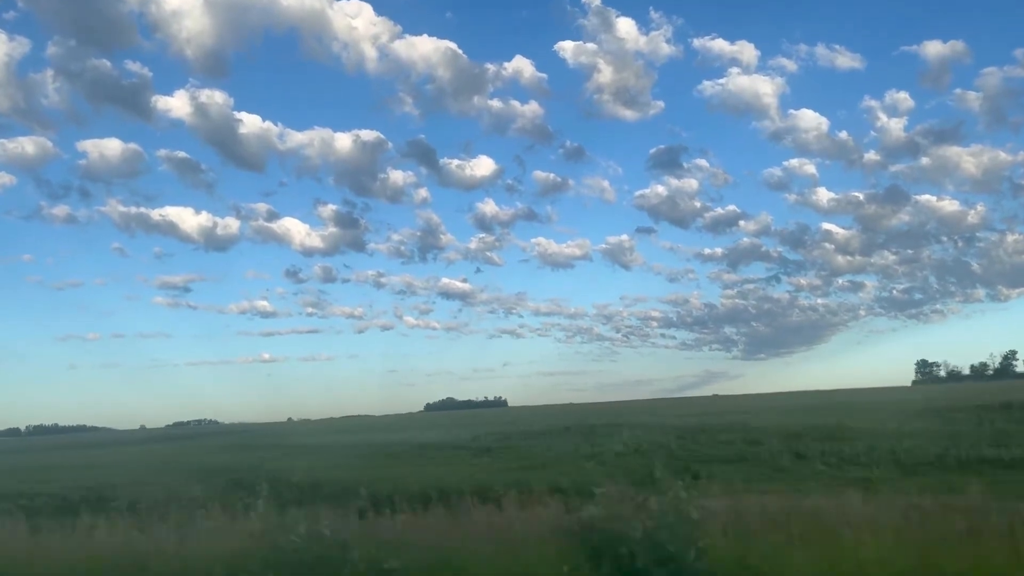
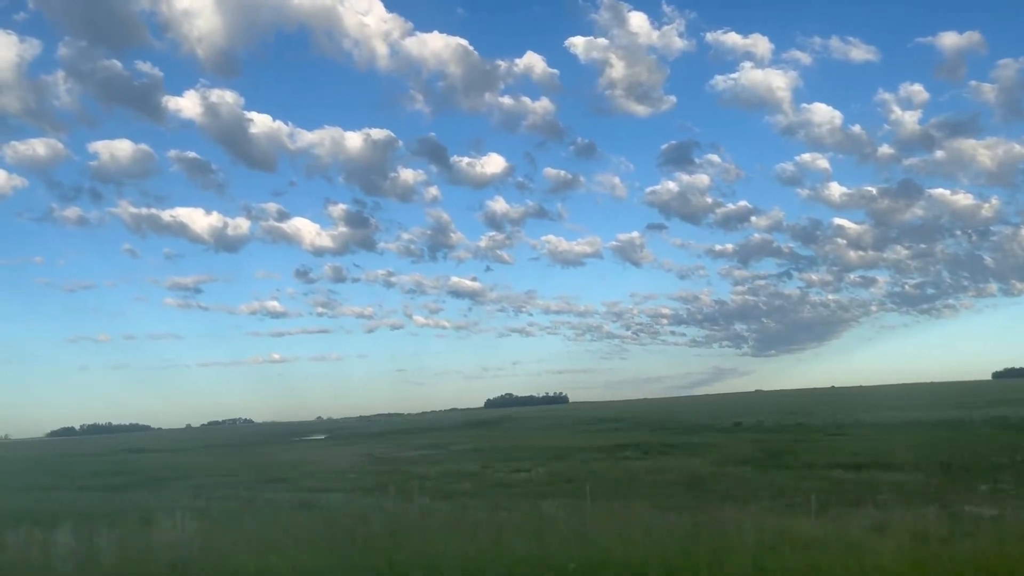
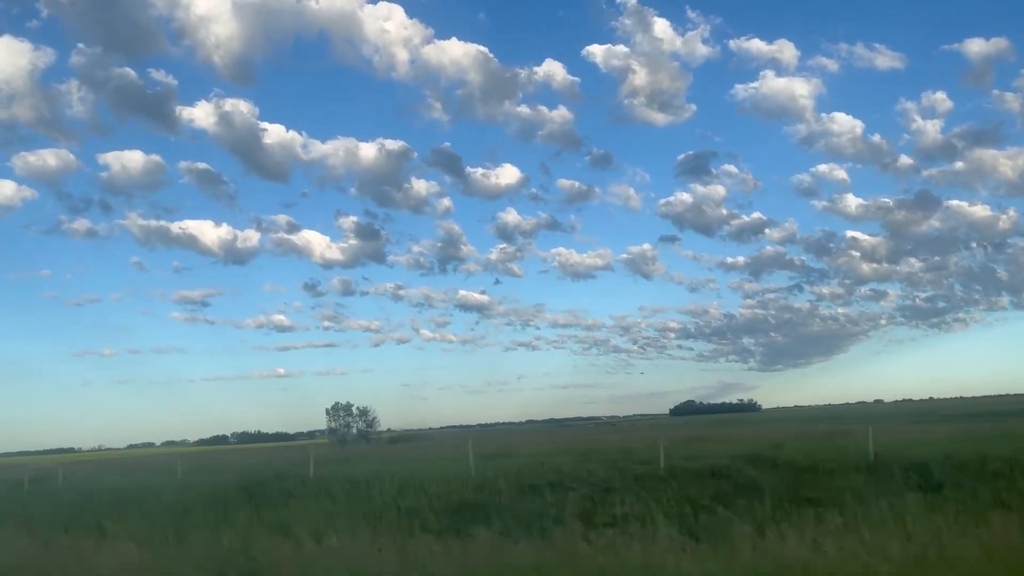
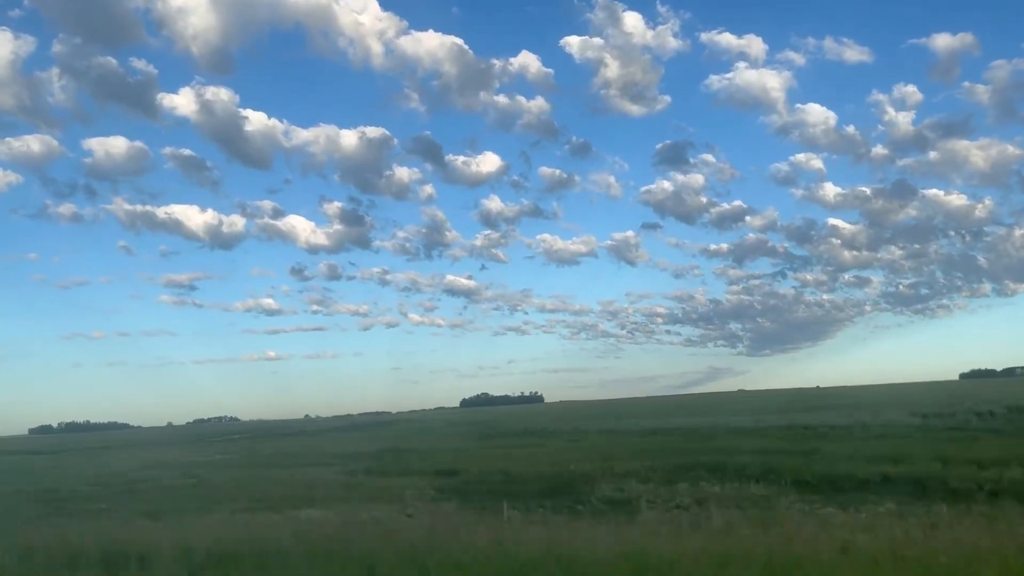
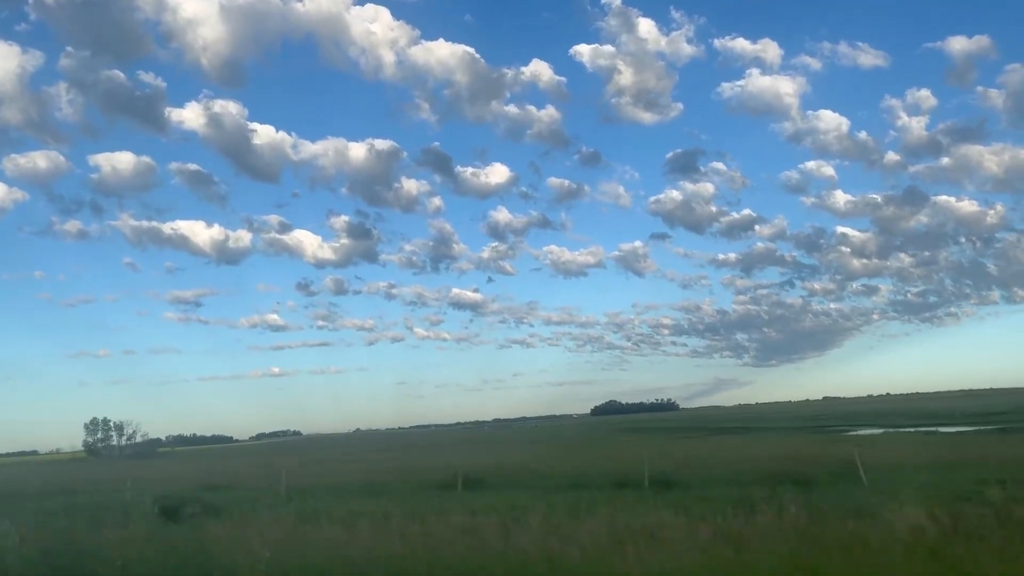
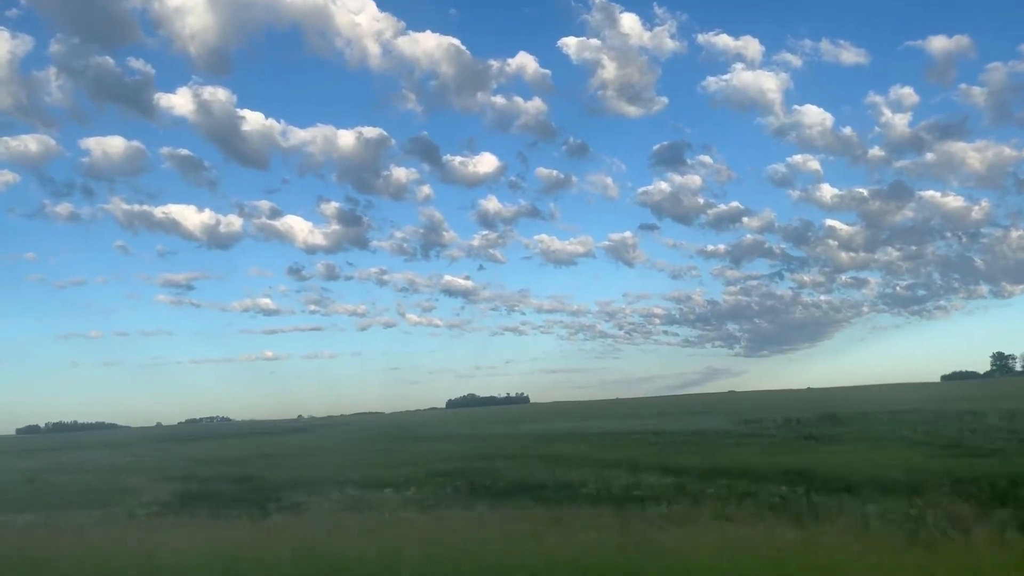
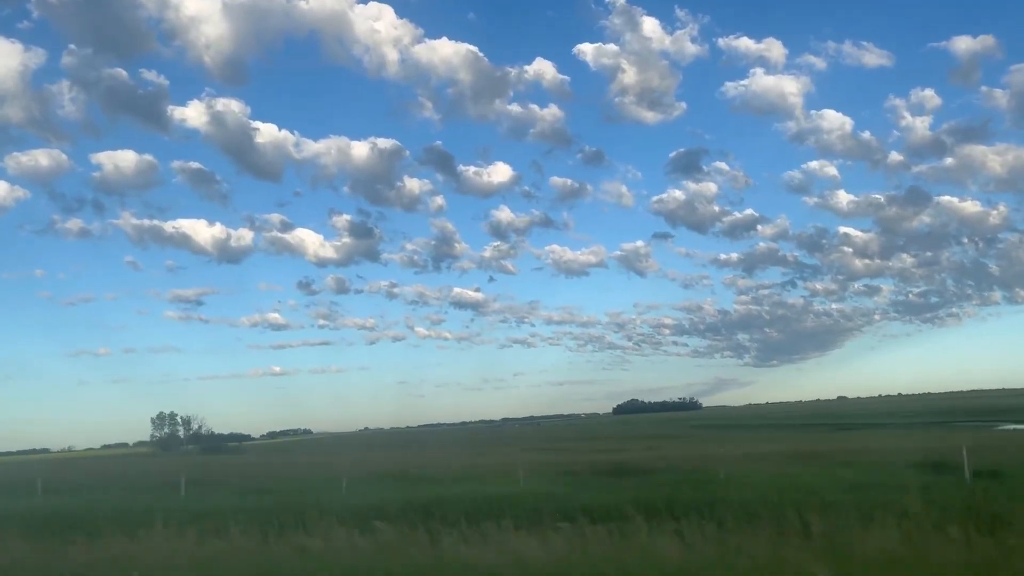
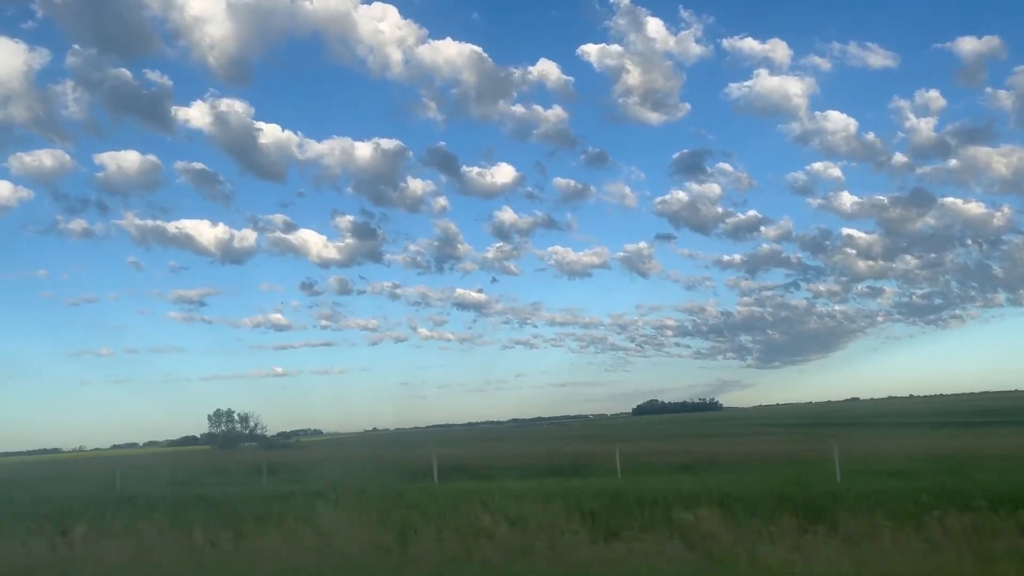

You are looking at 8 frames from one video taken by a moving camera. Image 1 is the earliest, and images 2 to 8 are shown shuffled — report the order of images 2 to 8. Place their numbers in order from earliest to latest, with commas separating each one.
6, 4, 2, 5, 7, 8, 3
